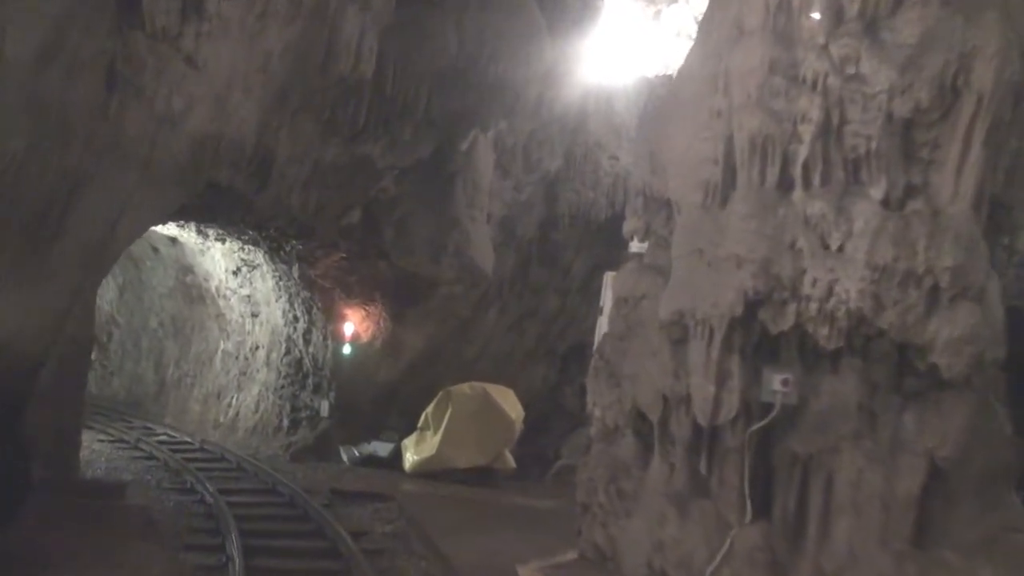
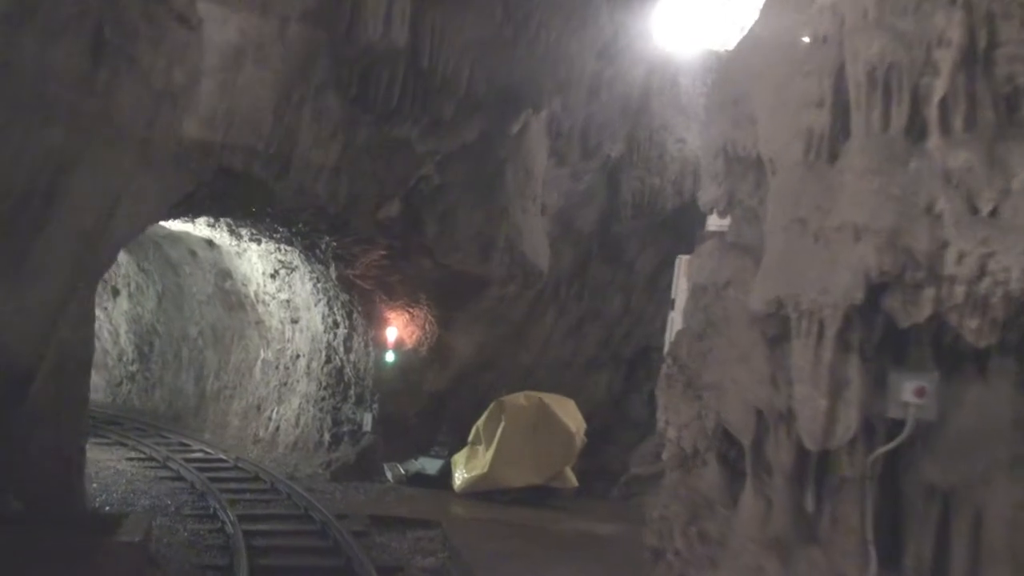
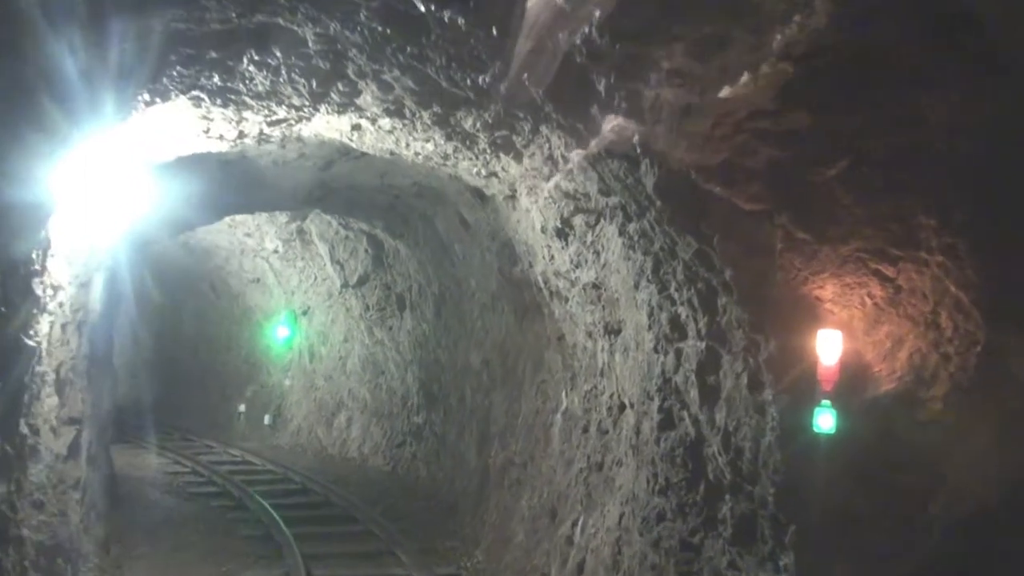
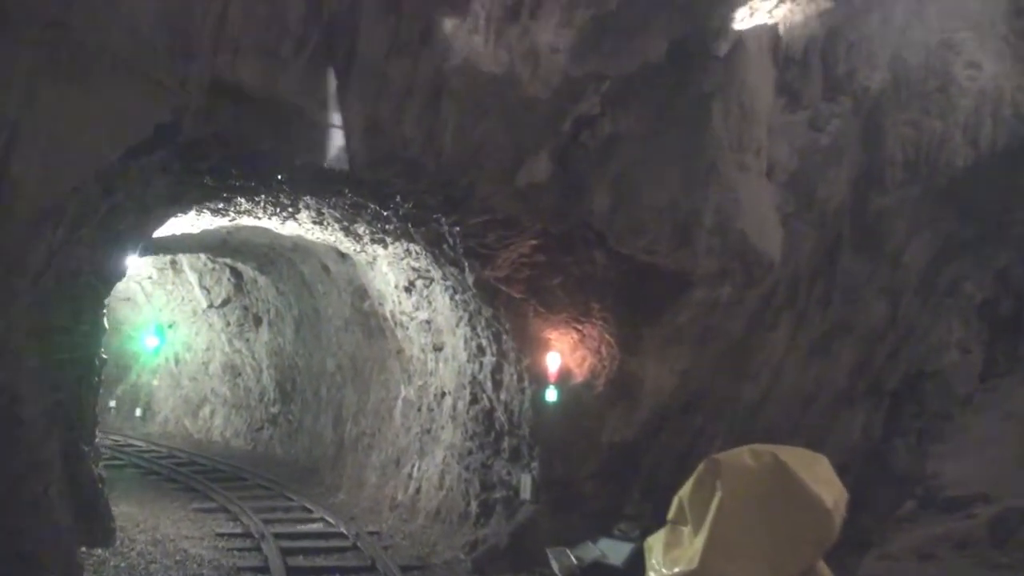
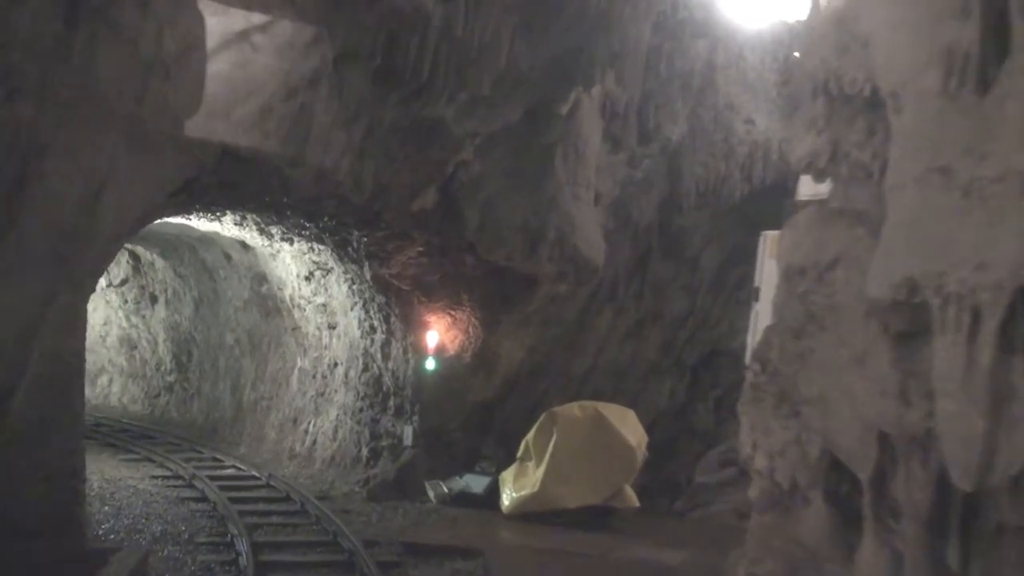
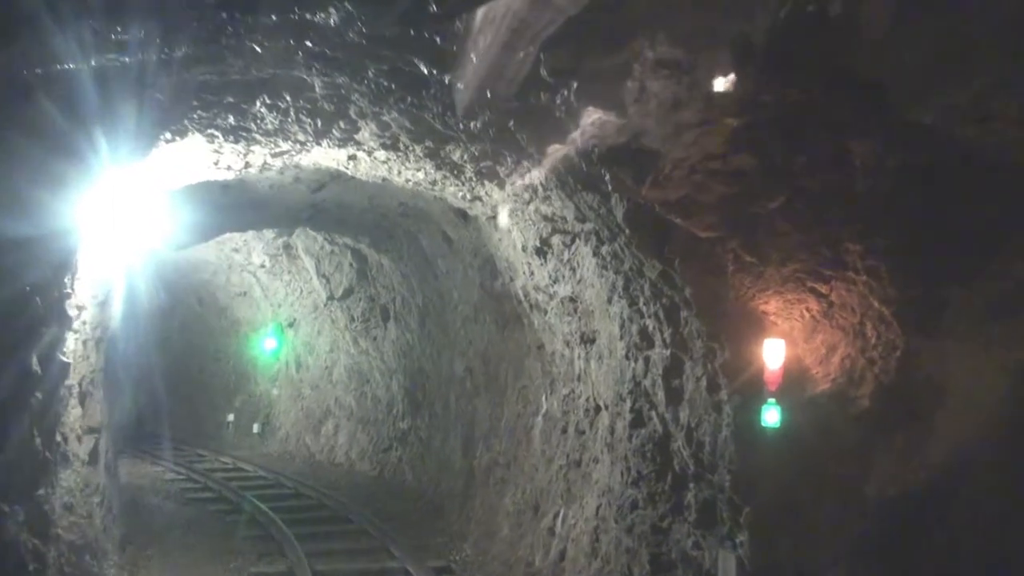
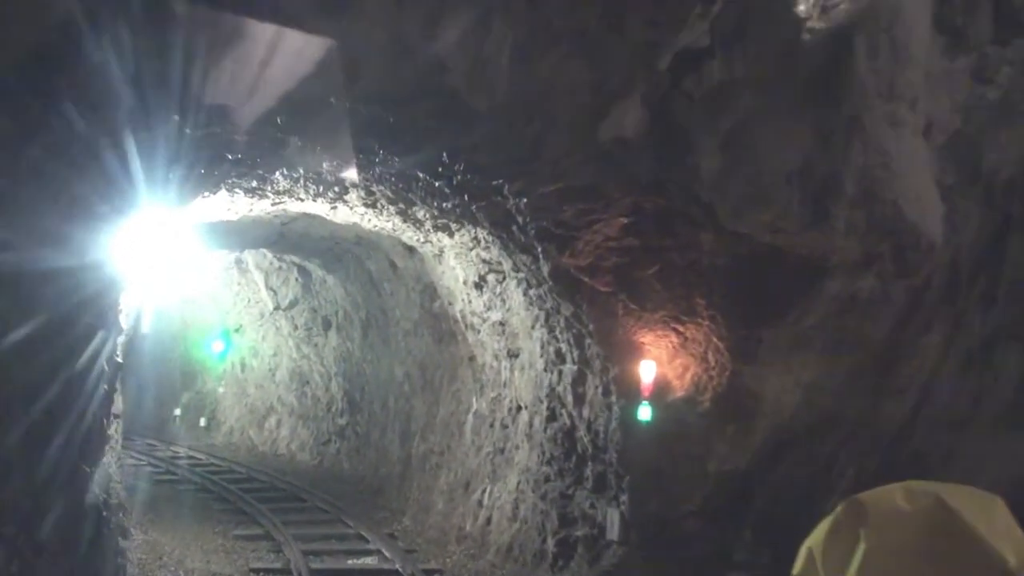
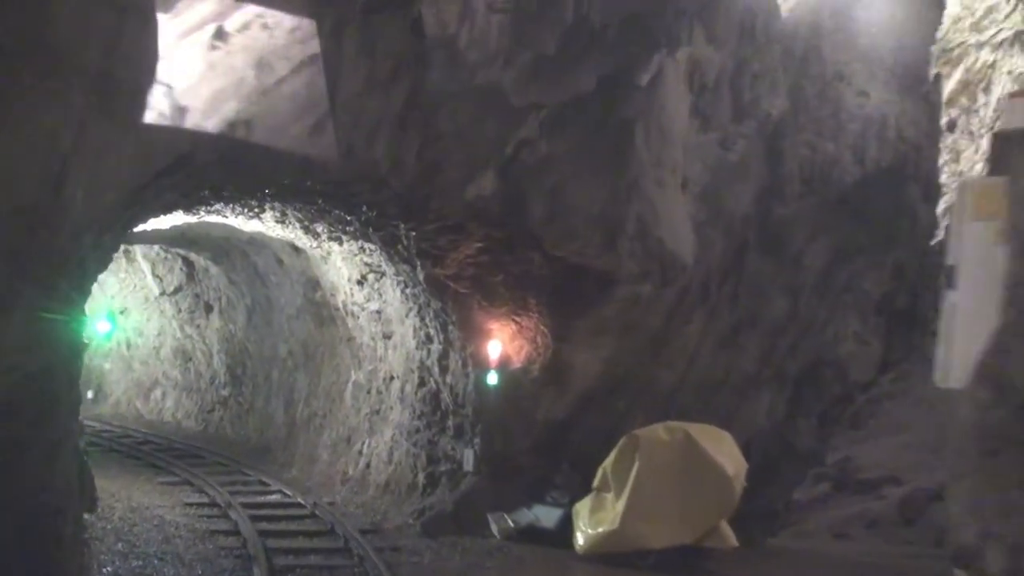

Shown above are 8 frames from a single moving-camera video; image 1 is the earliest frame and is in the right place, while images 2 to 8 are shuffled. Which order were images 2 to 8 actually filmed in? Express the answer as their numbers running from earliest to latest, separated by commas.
2, 5, 8, 4, 7, 6, 3
